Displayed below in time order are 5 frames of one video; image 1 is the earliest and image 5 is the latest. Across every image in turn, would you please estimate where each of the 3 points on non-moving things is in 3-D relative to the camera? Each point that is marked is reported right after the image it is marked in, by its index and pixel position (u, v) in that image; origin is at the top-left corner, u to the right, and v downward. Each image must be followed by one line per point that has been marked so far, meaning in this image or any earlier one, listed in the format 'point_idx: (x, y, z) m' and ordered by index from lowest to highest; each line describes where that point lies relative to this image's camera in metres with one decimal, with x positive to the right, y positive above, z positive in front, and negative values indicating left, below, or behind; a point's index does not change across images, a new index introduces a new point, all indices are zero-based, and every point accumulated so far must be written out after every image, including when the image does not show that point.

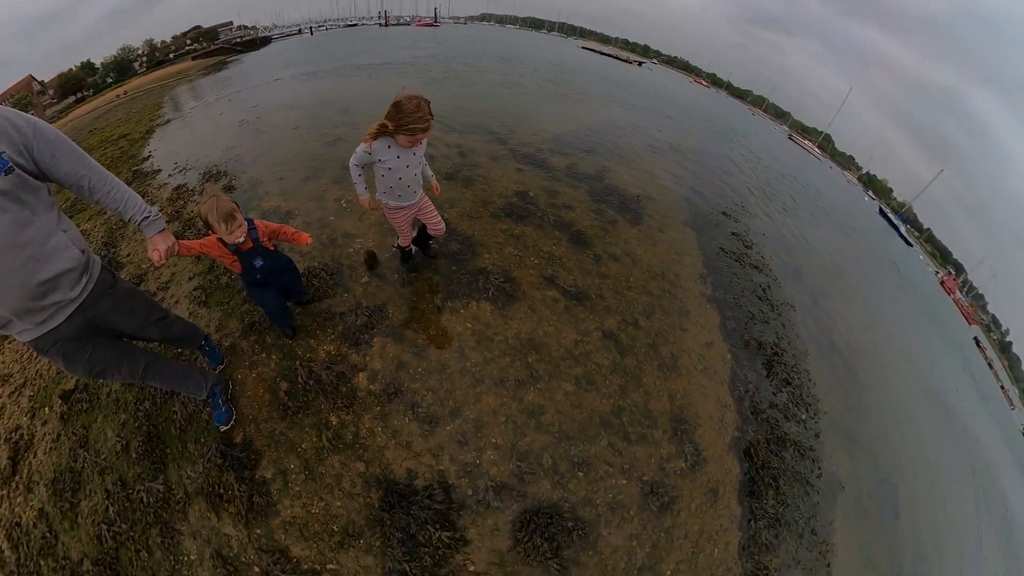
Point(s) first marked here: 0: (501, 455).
0: (-0.1, -2.0, +4.7) m
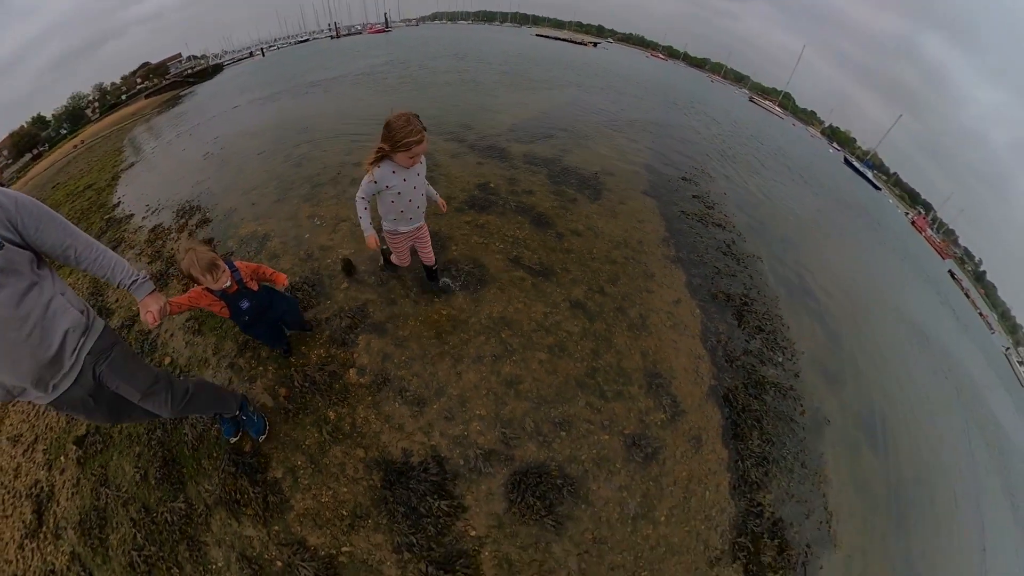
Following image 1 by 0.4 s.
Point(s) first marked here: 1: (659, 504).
0: (-0.3, -1.7, +5.1) m
1: (+1.9, -2.9, +5.1) m
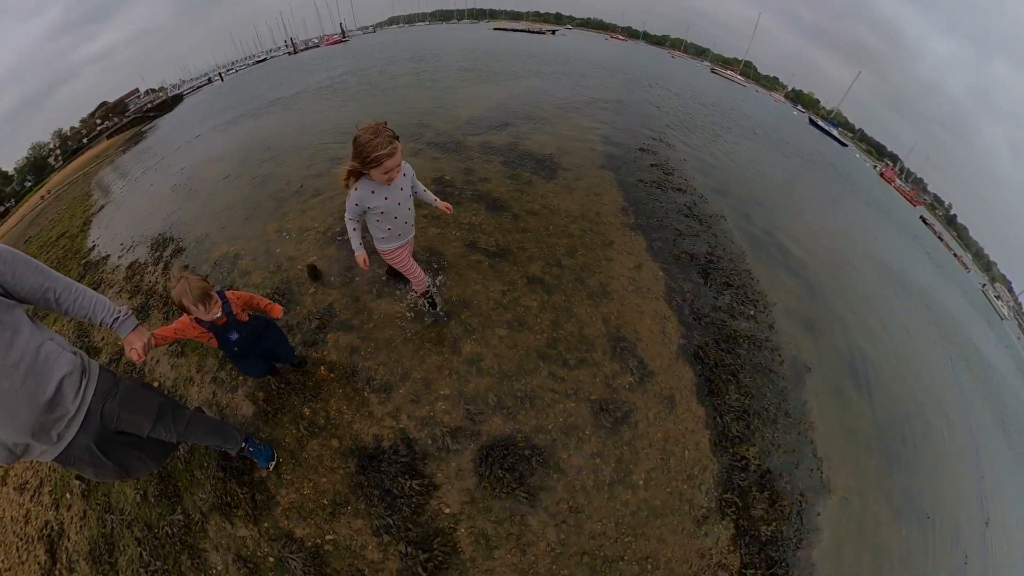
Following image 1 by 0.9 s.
0: (-0.8, -1.5, +5.2) m
1: (+1.6, -2.4, +5.2) m
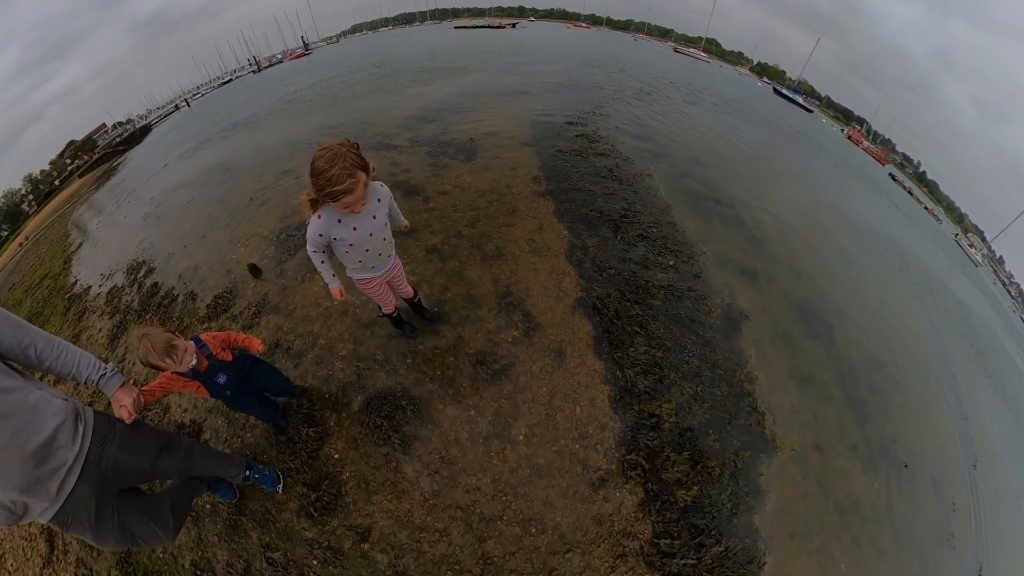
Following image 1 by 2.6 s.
0: (-2.4, -1.1, +5.8) m
1: (0.0, -1.7, +5.4) m
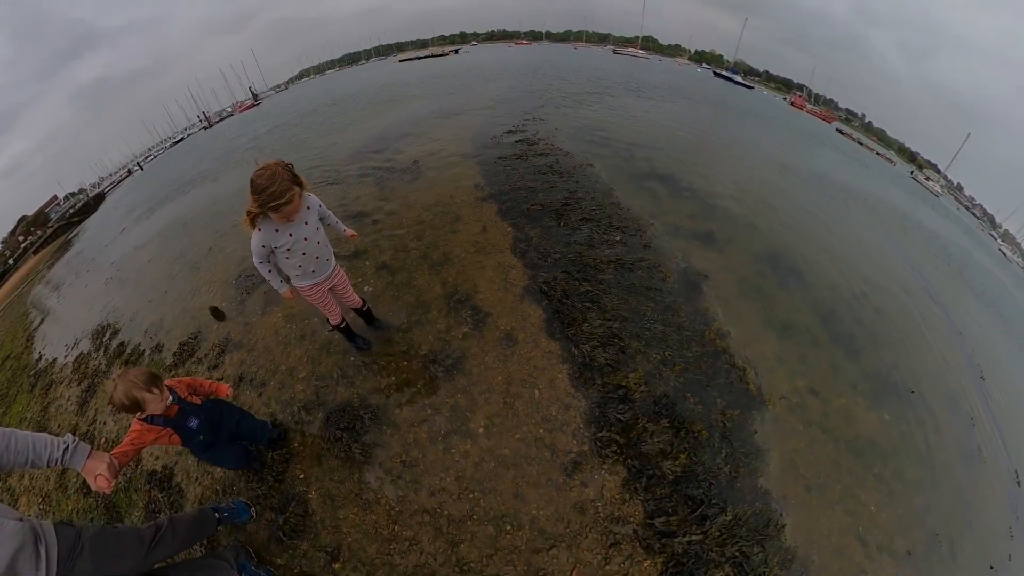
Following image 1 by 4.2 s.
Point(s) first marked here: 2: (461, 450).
0: (-3.0, -1.4, +5.9) m
1: (-0.6, -1.6, +5.3) m
2: (-0.7, -1.9, +5.1) m
